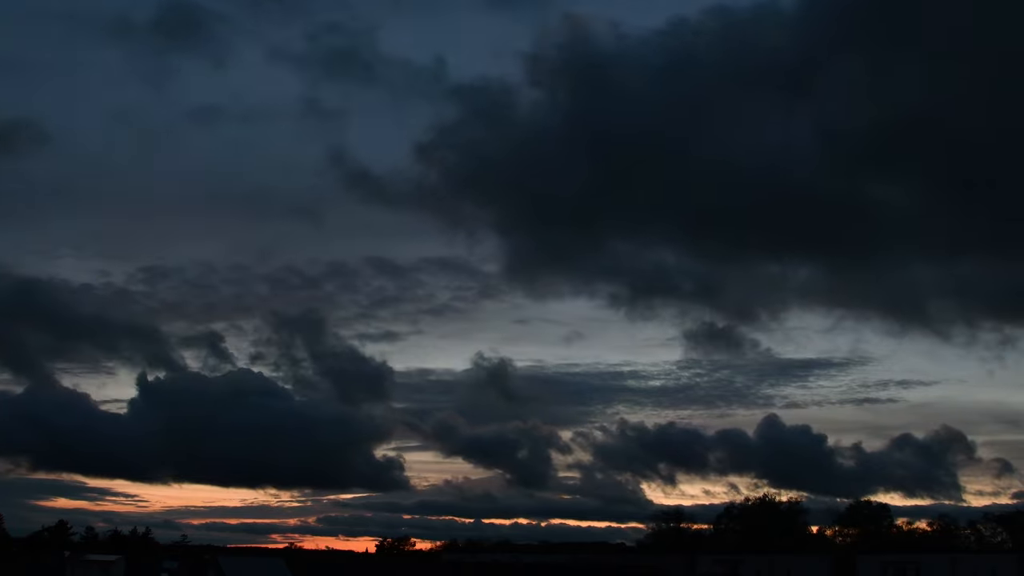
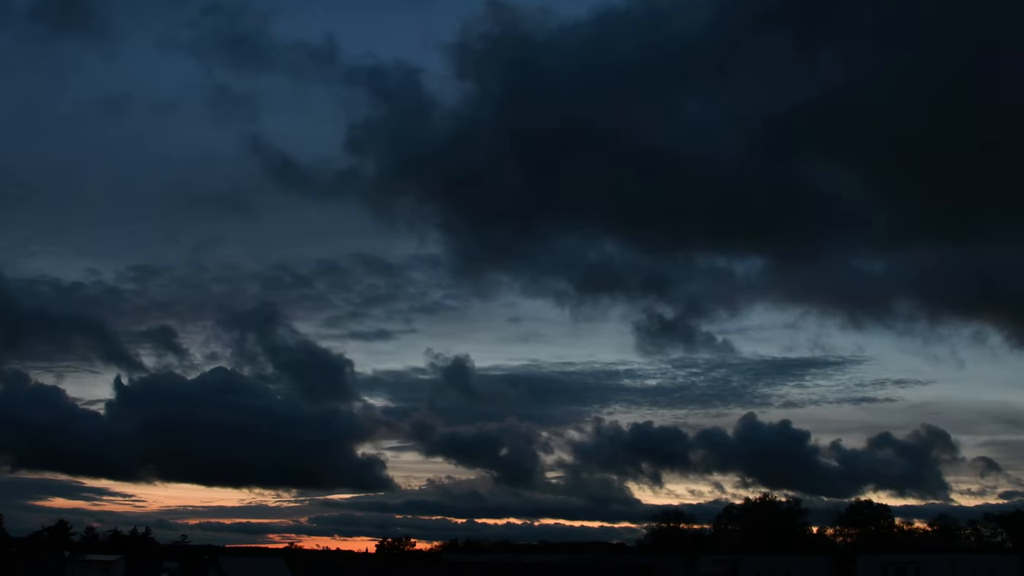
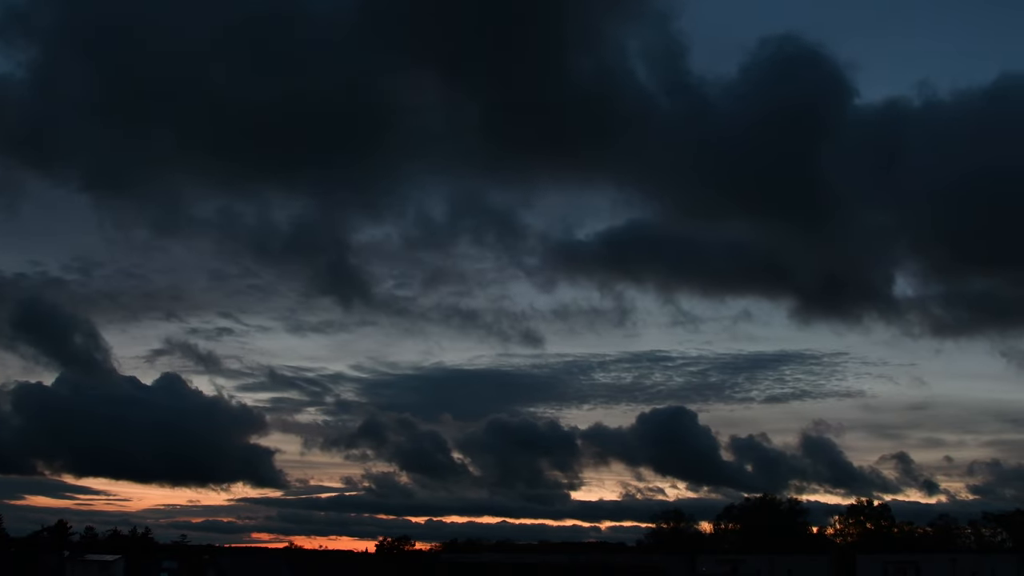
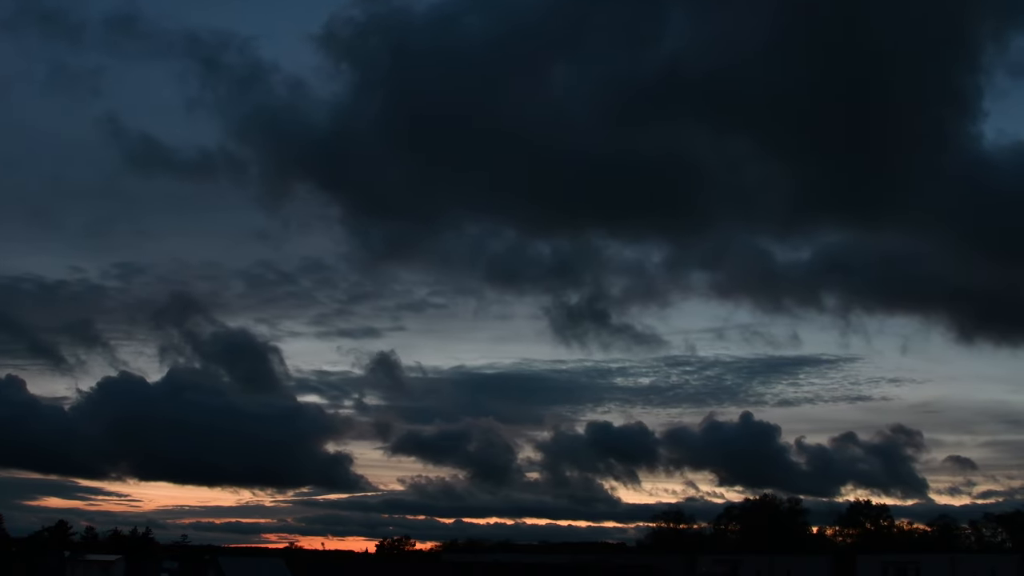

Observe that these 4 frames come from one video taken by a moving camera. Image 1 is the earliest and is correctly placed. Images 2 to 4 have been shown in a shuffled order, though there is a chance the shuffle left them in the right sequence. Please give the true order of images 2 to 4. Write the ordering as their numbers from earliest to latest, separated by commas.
2, 4, 3
